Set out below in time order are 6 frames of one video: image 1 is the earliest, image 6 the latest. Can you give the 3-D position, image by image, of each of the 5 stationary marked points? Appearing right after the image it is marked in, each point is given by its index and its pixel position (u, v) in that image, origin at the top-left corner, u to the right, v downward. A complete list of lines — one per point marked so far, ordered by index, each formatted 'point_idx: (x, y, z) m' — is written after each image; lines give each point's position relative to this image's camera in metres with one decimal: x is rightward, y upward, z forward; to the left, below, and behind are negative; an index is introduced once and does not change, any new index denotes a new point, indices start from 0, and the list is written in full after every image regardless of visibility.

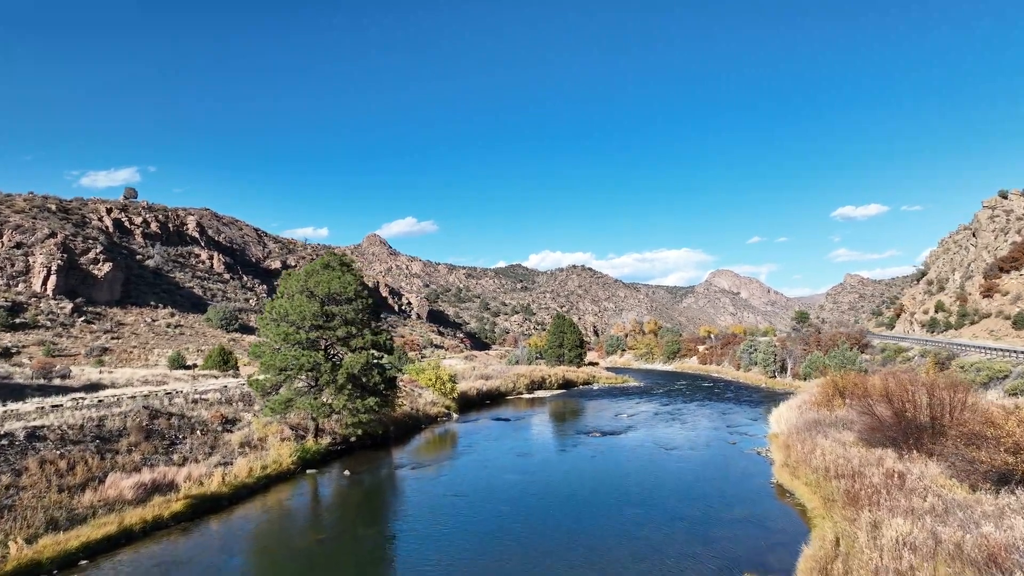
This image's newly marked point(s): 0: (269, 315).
0: (-6.8, -0.8, +19.6) m
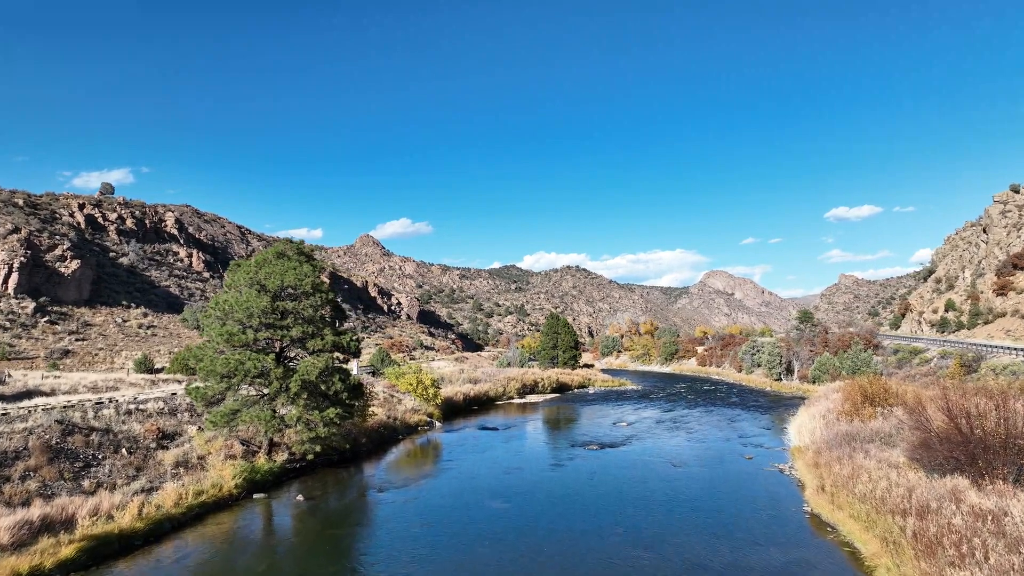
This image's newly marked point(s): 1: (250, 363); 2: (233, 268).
0: (-7.1, -0.6, +16.8) m
1: (-6.0, -1.7, +16.2) m
2: (-6.9, +0.5, +17.4) m
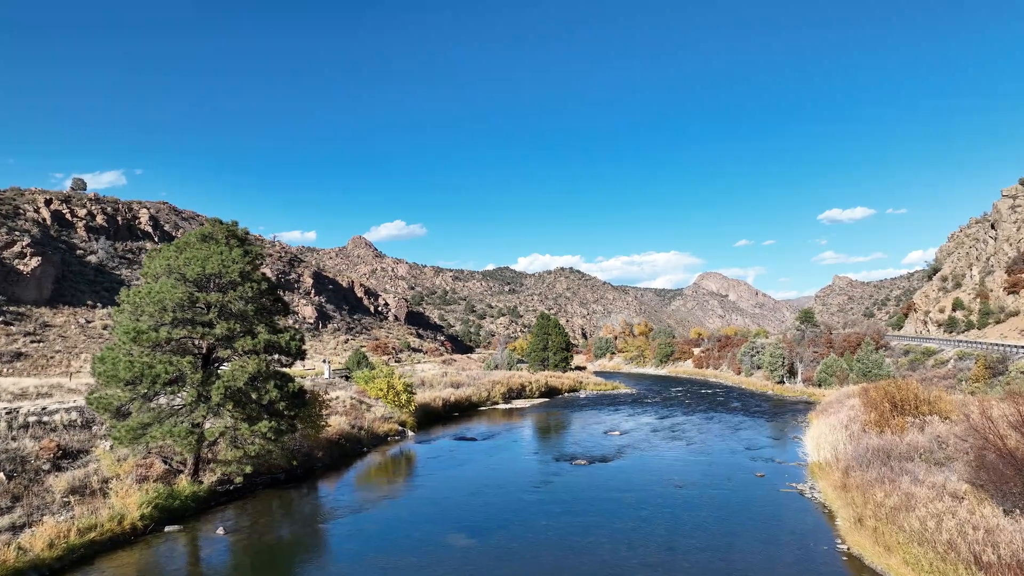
0: (-7.7, -0.4, +14.0) m
1: (-6.6, -1.5, +13.4) m
2: (-7.5, +0.7, +14.6) m
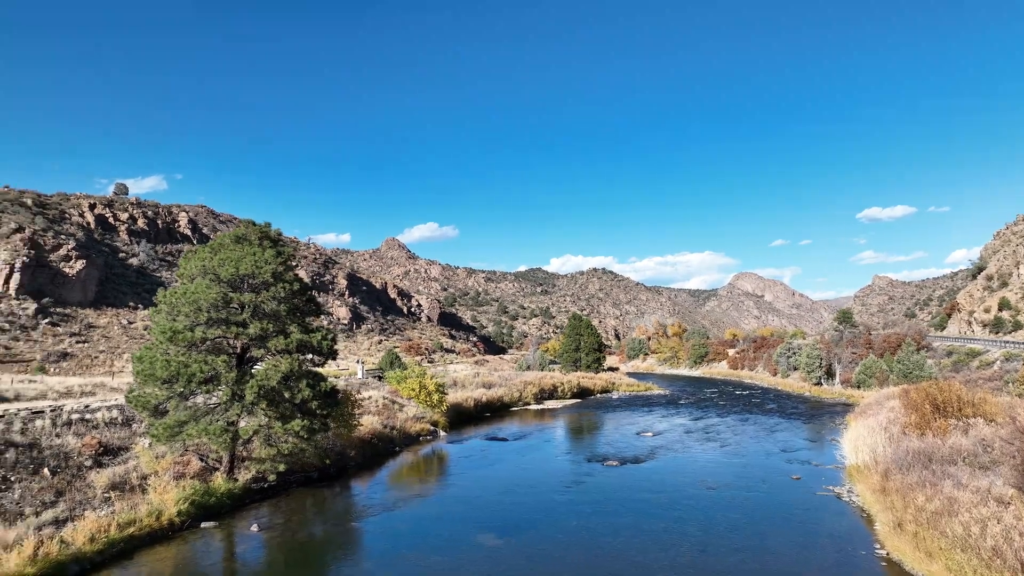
0: (-7.1, -0.4, +14.3) m
1: (-6.0, -1.5, +13.6) m
2: (-6.9, +0.7, +14.9) m
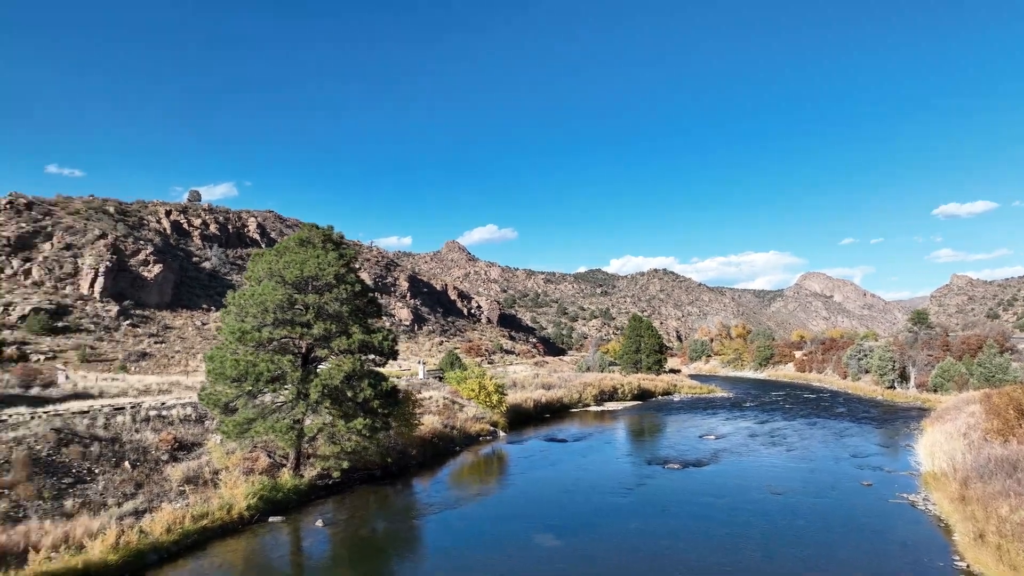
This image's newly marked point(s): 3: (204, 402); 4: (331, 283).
0: (-5.9, -0.4, +14.9) m
1: (-4.9, -1.5, +14.1) m
2: (-5.6, +0.7, +15.4) m
3: (-6.2, -2.3, +14.3) m
4: (-3.8, +0.1, +15.1) m
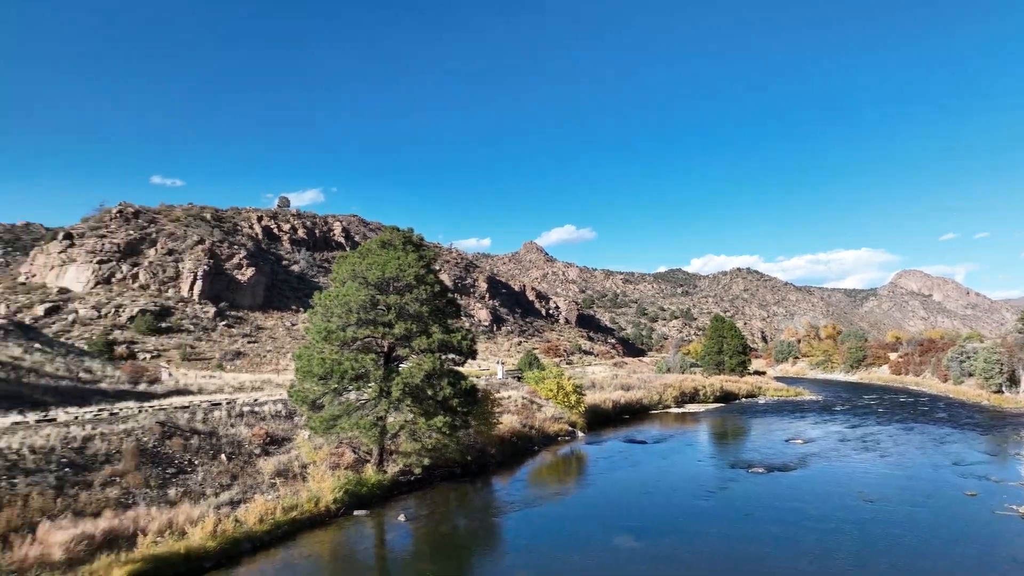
0: (-4.3, -0.5, +15.5) m
1: (-3.3, -1.5, +14.6) m
2: (-3.9, +0.6, +16.0) m
3: (-4.6, -2.3, +14.9) m
4: (-2.2, +0.1, +15.4) m
